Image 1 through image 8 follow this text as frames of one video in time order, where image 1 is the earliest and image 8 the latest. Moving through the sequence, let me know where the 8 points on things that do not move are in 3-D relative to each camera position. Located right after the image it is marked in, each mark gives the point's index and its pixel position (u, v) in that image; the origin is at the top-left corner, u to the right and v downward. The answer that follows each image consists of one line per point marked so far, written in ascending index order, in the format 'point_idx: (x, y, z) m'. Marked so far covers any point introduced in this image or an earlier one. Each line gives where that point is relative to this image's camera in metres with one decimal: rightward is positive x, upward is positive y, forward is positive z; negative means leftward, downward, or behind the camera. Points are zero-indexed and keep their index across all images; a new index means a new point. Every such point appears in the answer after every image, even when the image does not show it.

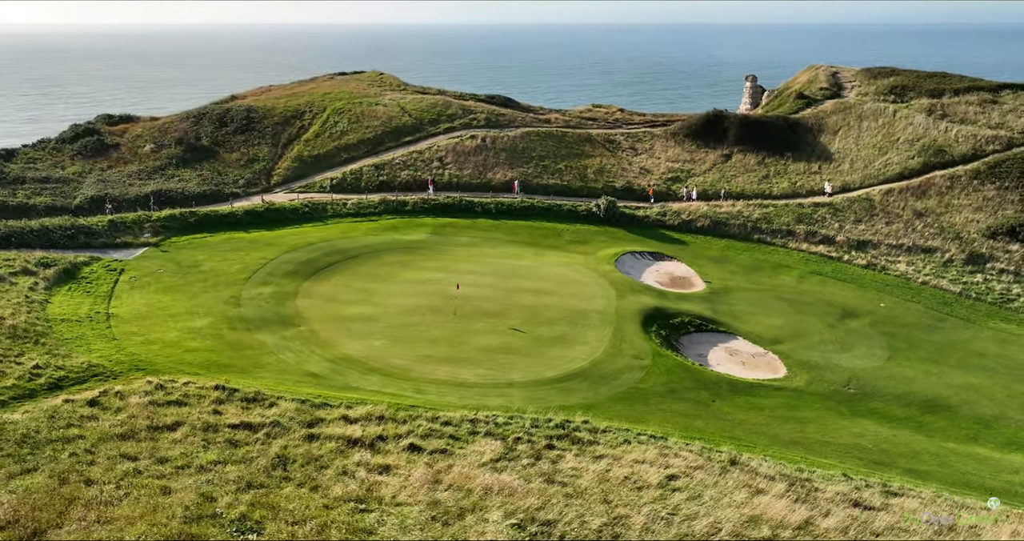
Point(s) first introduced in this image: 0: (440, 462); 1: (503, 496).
0: (-1.0, -3.2, +11.6) m
1: (+0.2, -3.2, +10.1) m
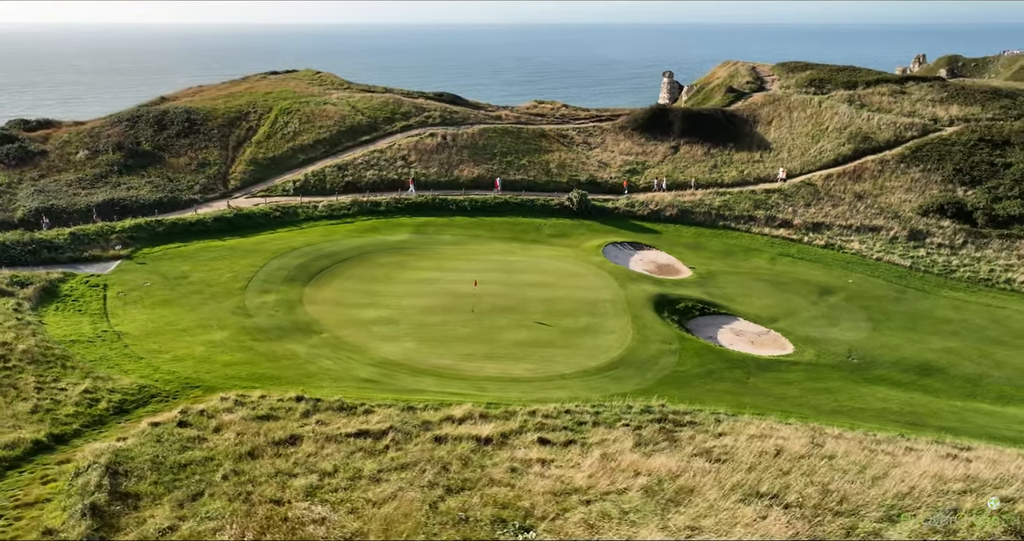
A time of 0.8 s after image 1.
0: (+1.5, -3.0, +11.6) m
1: (+2.9, -3.0, +10.2) m
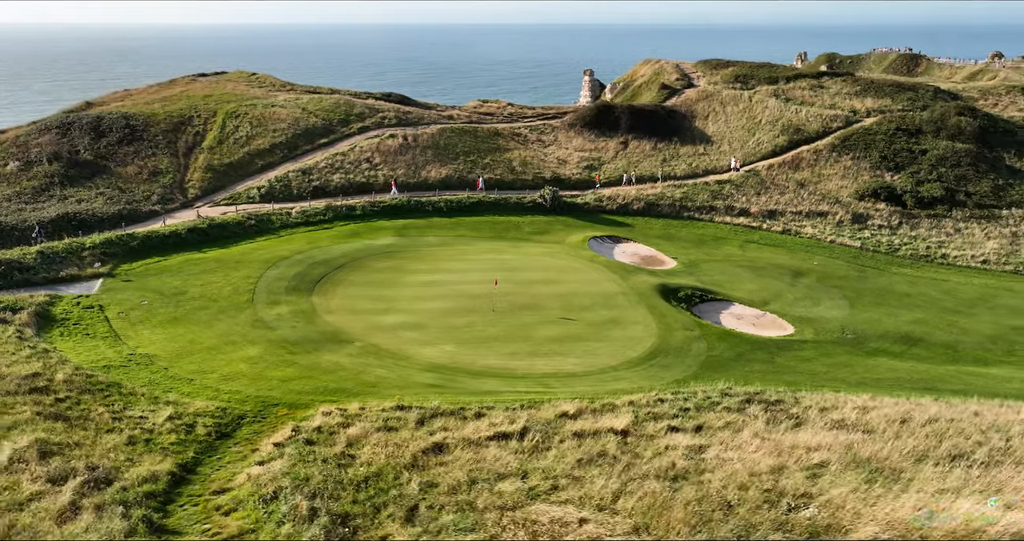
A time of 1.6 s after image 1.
0: (+3.9, -2.7, +11.9) m
1: (+5.5, -2.7, +10.8) m
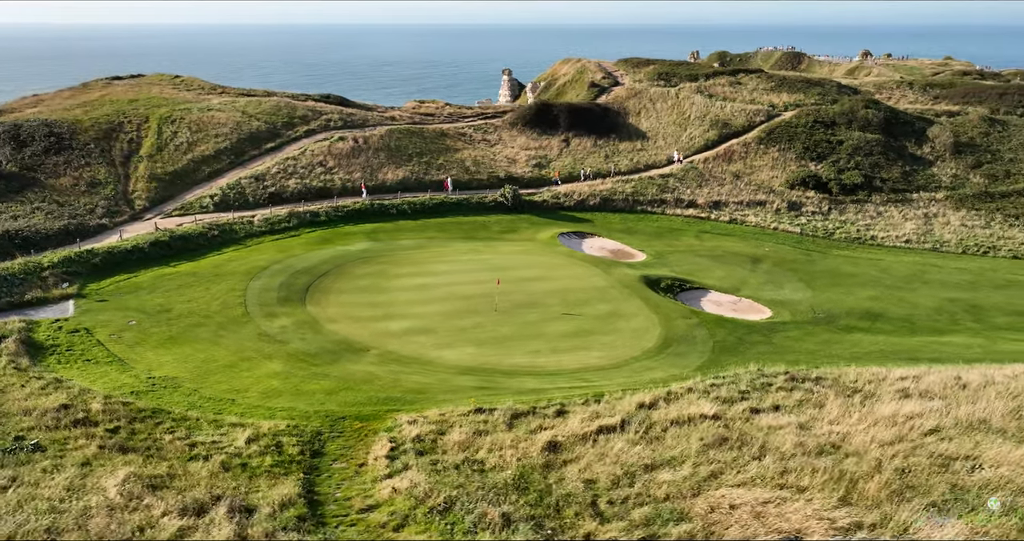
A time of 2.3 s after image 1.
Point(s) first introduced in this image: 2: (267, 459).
0: (+5.6, -2.5, +12.6) m
1: (+7.3, -2.3, +11.7) m
2: (-3.9, -3.0, +11.2) m
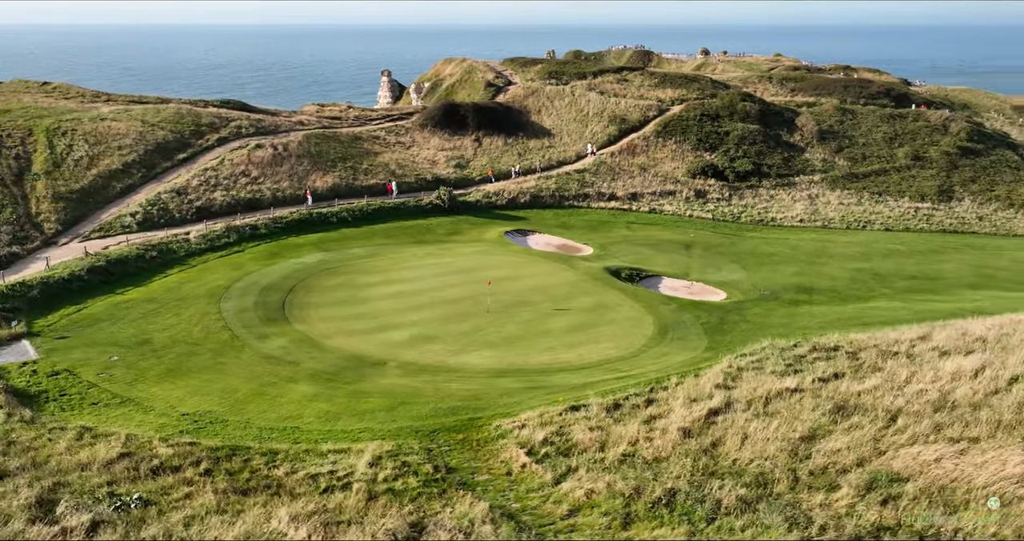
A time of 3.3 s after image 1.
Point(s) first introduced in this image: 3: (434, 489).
0: (+7.4, -2.0, +13.9) m
1: (+9.2, -1.7, +13.4) m
2: (-1.6, -3.2, +10.7) m
3: (-1.1, -3.2, +10.4) m
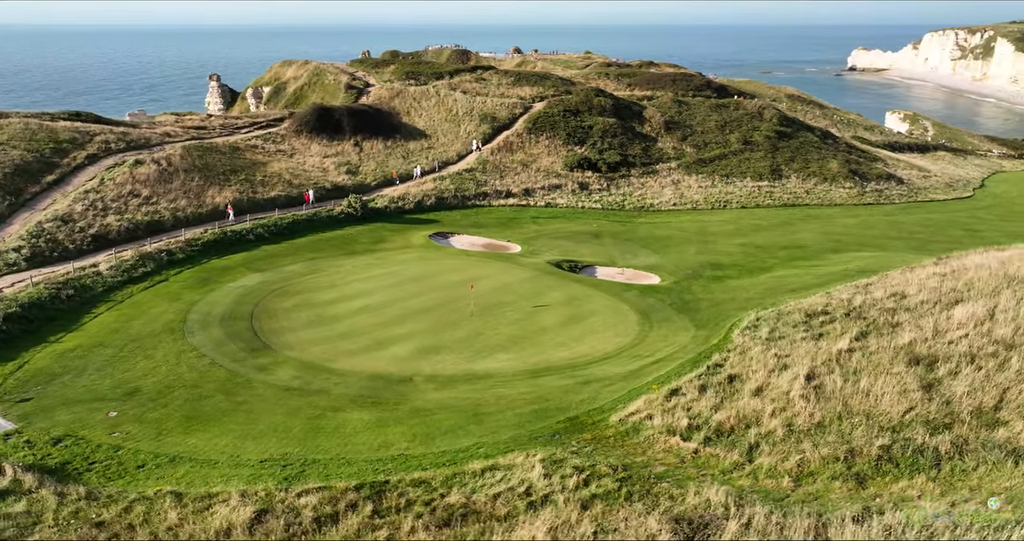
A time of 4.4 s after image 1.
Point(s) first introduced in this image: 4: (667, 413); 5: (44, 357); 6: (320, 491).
0: (+9.0, -1.2, +16.1) m
1: (+10.8, -0.8, +16.0) m
2: (+1.3, -3.2, +10.6) m
3: (+1.8, -3.2, +10.4) m
4: (+2.8, -2.6, +13.0) m
5: (-11.8, -2.2, +17.8) m
6: (-3.1, -3.5, +11.1) m
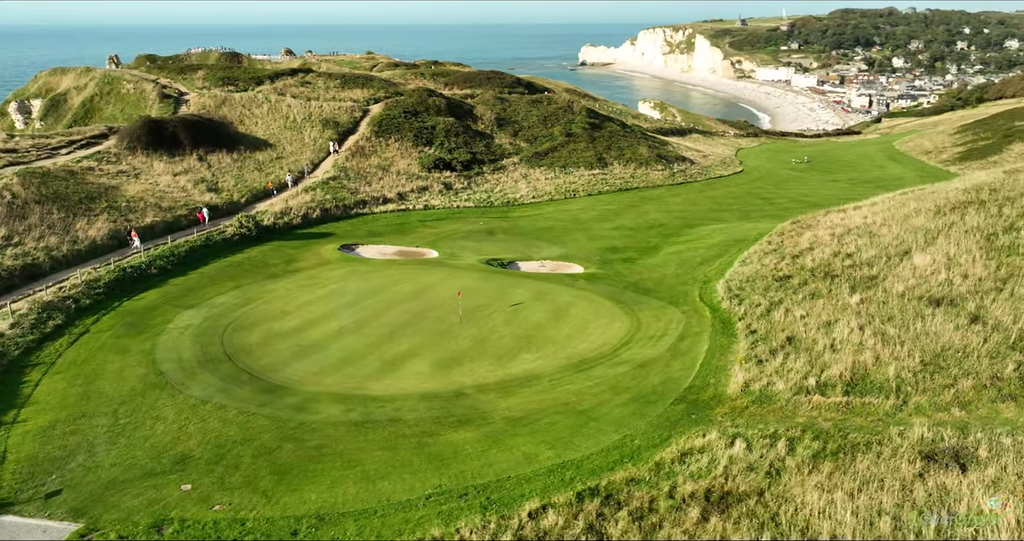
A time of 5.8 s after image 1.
0: (+10.1, -0.1, +19.1) m
1: (+11.8, +0.5, +19.7) m
2: (+4.8, -2.9, +11.6) m
3: (+5.3, -2.8, +11.6) m
4: (+5.4, -2.2, +14.3) m
5: (-9.9, -3.4, +14.4) m
6: (+0.5, -3.6, +10.7) m
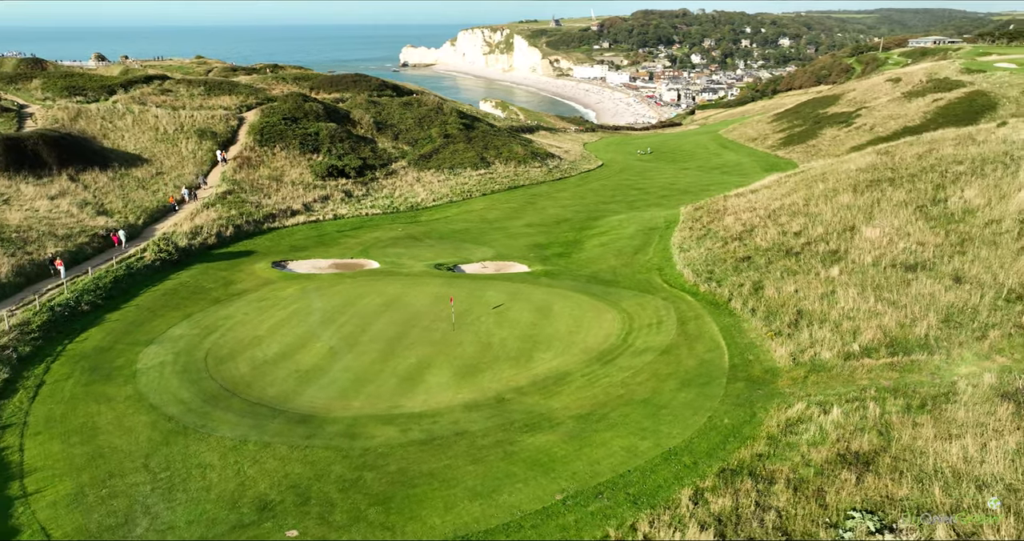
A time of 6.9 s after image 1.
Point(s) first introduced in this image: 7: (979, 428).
0: (+10.1, +0.6, +21.4) m
1: (+11.6, +1.4, +22.3) m
2: (+6.9, -2.4, +13.0) m
3: (+7.4, -2.3, +13.0) m
4: (+6.8, -1.7, +15.7) m
5: (-7.9, -4.2, +12.3) m
6: (+3.0, -3.5, +11.1) m
7: (+7.9, -2.3, +12.1) m
